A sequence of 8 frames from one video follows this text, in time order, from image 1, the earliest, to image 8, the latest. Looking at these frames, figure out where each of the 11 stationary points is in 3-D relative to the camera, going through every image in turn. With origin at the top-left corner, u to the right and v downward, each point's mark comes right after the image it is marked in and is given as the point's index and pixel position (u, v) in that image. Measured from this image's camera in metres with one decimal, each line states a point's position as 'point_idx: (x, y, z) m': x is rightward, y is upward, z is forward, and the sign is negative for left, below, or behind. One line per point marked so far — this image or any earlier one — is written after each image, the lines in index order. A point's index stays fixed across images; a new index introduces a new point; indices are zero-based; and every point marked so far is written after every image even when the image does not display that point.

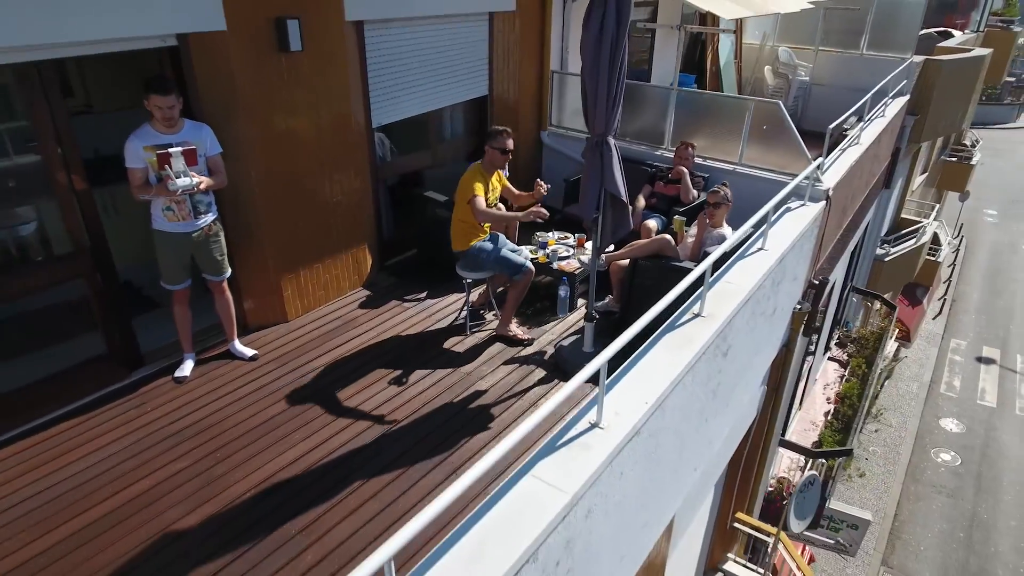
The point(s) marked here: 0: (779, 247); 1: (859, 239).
0: (+2.2, +0.3, +4.4) m
1: (+6.3, +0.9, +9.5) m
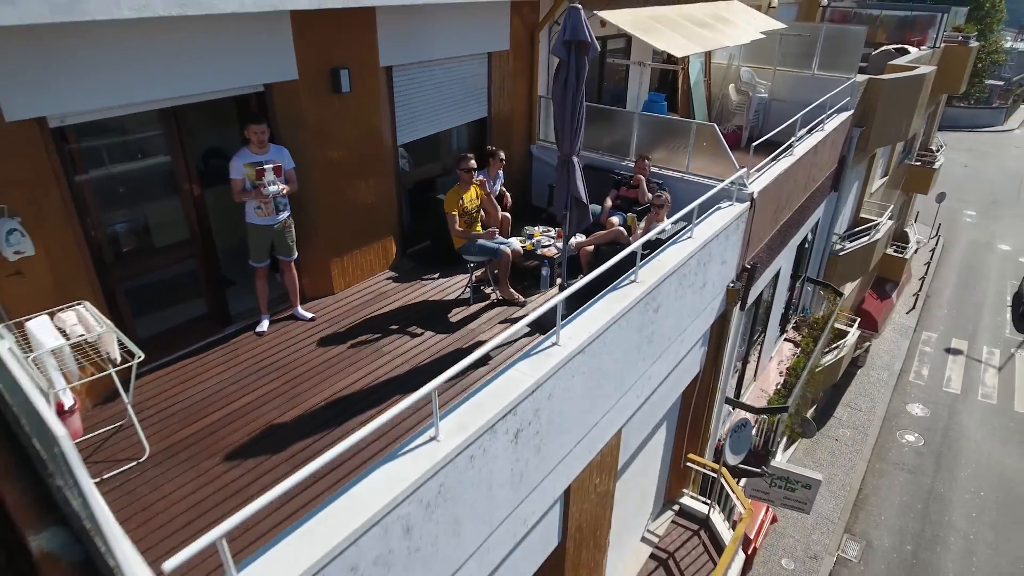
0: (+2.1, +0.6, +5.9) m
1: (+6.2, +1.2, +11.0) m
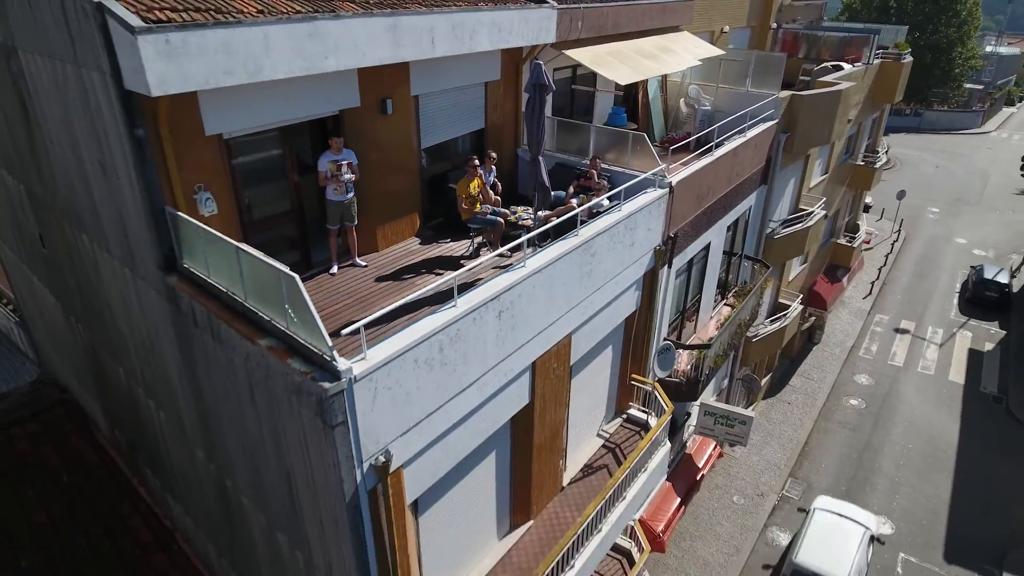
0: (+2.0, +1.3, +8.7) m
1: (+6.0, +1.9, +13.9) m
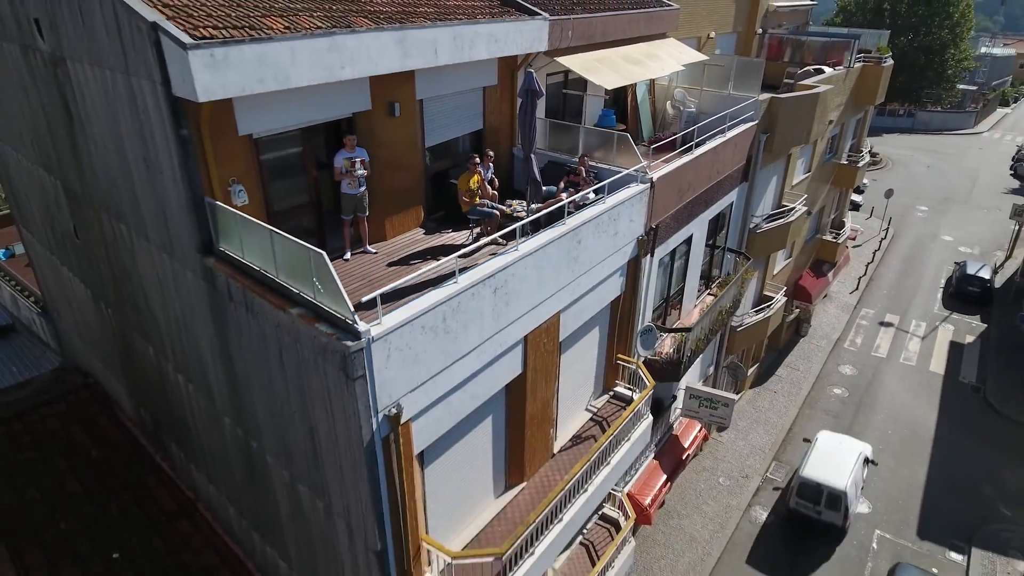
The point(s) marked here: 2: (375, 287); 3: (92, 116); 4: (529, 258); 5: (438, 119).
0: (+1.9, +1.6, +9.7) m
1: (+5.9, +2.2, +14.8) m
2: (-2.2, 0.0, +8.5) m
3: (-7.3, +3.0, +9.1) m
4: (+0.3, +0.5, +8.0) m
5: (-1.5, +3.4, +10.5) m
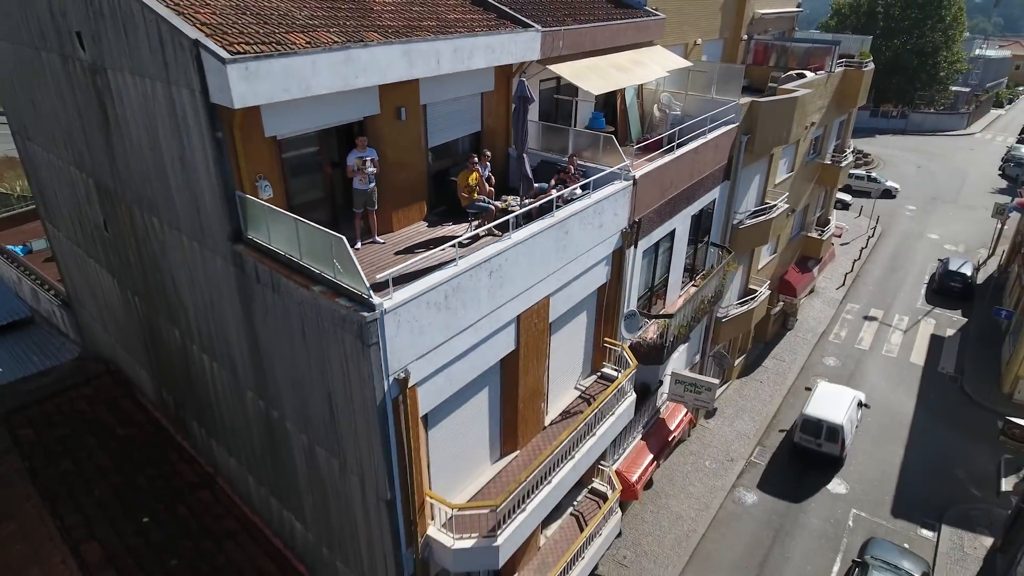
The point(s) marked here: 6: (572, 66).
0: (+1.8, +1.9, +10.7) m
1: (+5.8, +2.4, +15.9) m
2: (-2.3, +0.3, +9.5) m
3: (-7.4, +3.3, +10.1) m
4: (+0.2, +0.7, +9.0) m
5: (-1.6, +3.7, +11.6) m
6: (+1.5, +5.7, +13.4) m
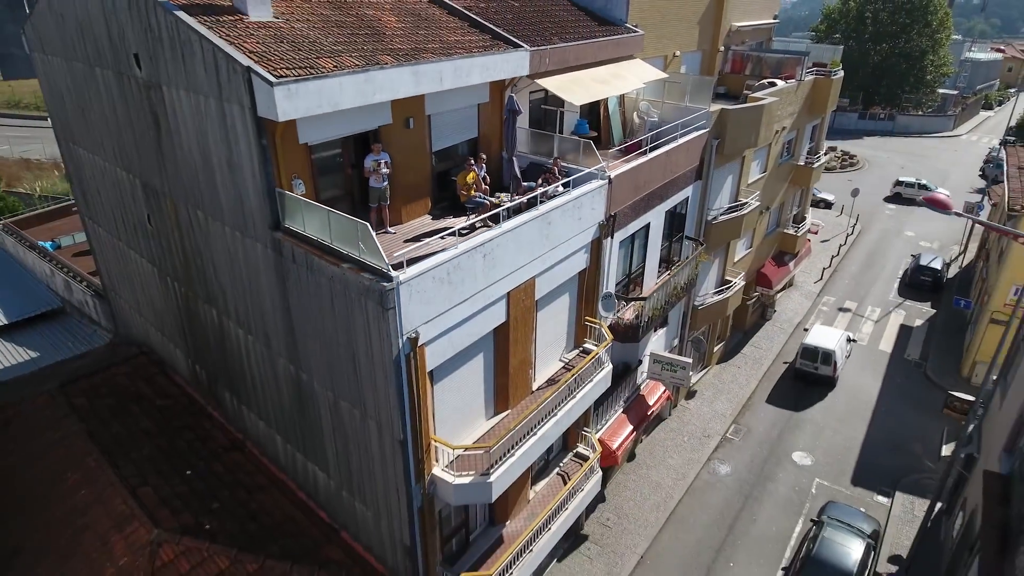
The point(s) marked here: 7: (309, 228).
0: (+1.6, +2.3, +12.6) m
1: (+5.6, +2.8, +17.8) m
2: (-2.5, +0.7, +11.4) m
3: (-7.6, +3.7, +12.0) m
4: (0.0, +1.1, +10.9) m
5: (-1.8, +4.1, +13.5) m
6: (+1.3, +6.1, +15.3) m
7: (-4.0, +1.2, +10.1) m
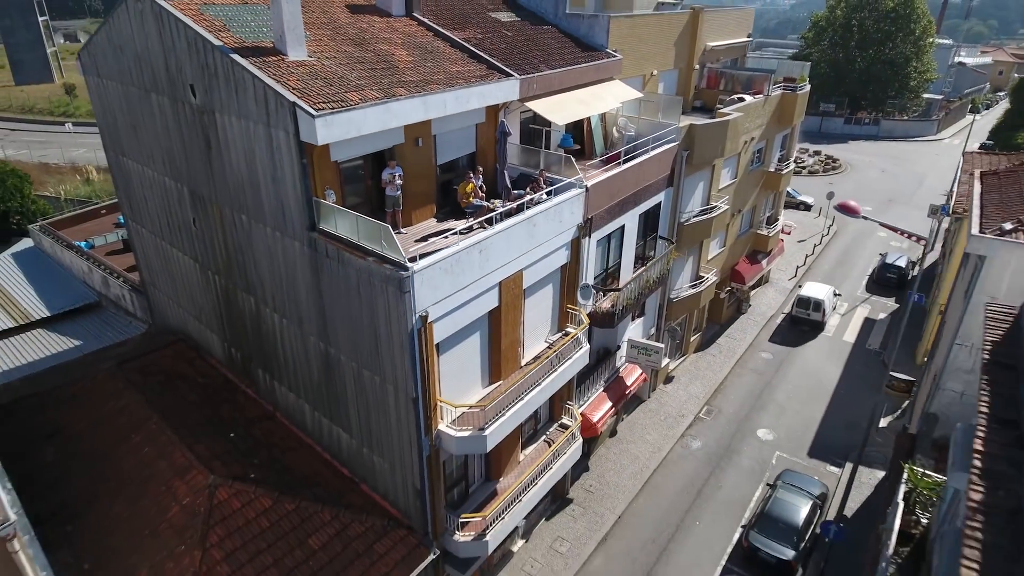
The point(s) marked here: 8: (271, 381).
0: (+1.3, +2.5, +15.2) m
1: (+5.4, +3.1, +20.3) m
2: (-2.8, +1.0, +13.9) m
3: (-7.8, +3.9, +14.5) m
4: (-0.3, +1.4, +13.5) m
5: (-2.0, +4.3, +16.0) m
6: (+1.1, +6.3, +17.9) m
7: (-4.2, +1.4, +12.7) m
8: (-8.1, -3.2, +17.6) m
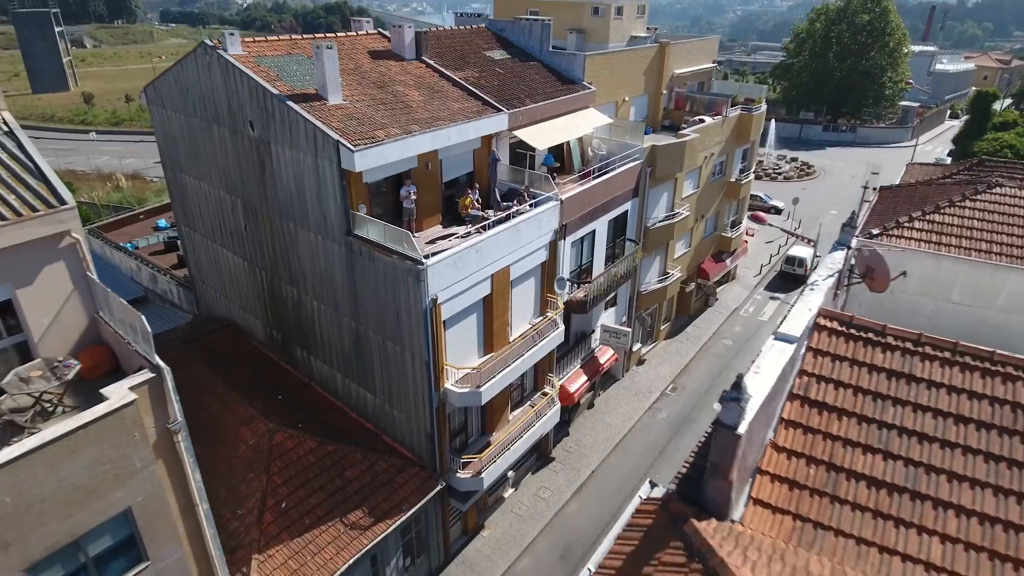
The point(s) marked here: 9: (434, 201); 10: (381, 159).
0: (+0.9, +2.8, +19.3) m
1: (+5.0, +3.4, +24.5) m
2: (-3.2, +1.3, +18.1) m
3: (-8.2, +4.2, +18.7) m
4: (-0.7, +1.7, +17.7) m
5: (-2.4, +4.6, +20.2) m
6: (+0.7, +6.6, +22.0) m
7: (-4.6, +1.7, +16.9) m
8: (-8.5, -2.9, +21.8) m
9: (-3.0, +3.3, +19.9) m
10: (-4.2, +4.2, +16.9) m
